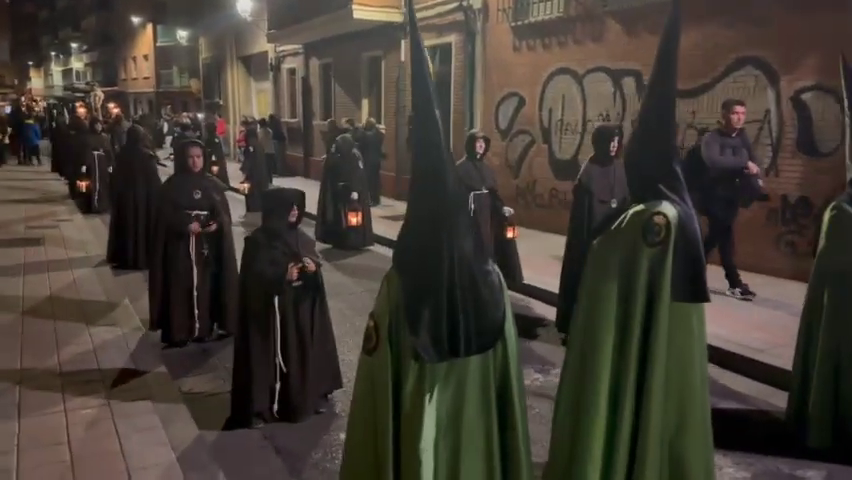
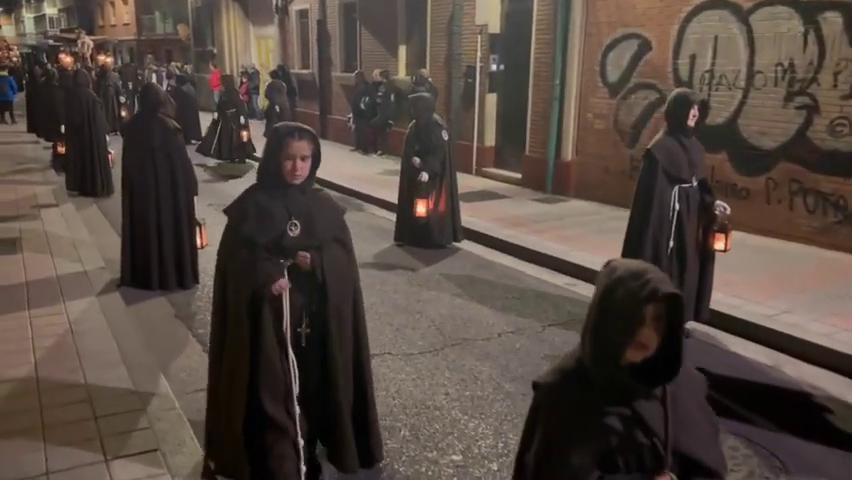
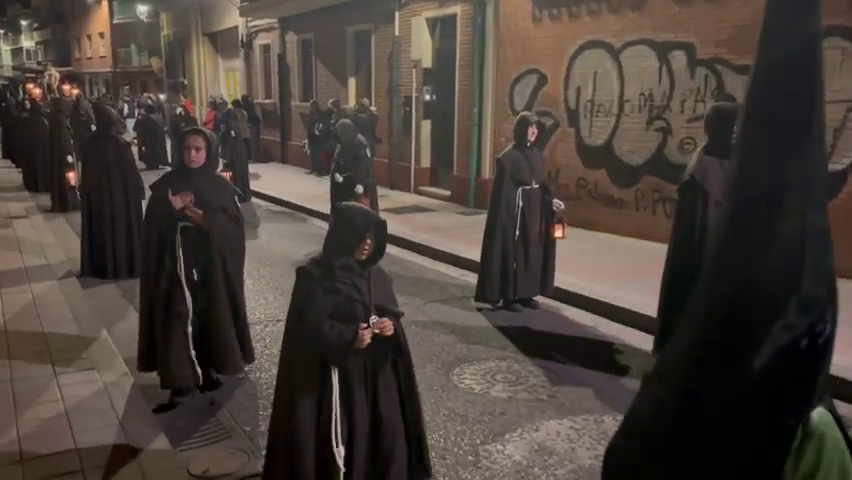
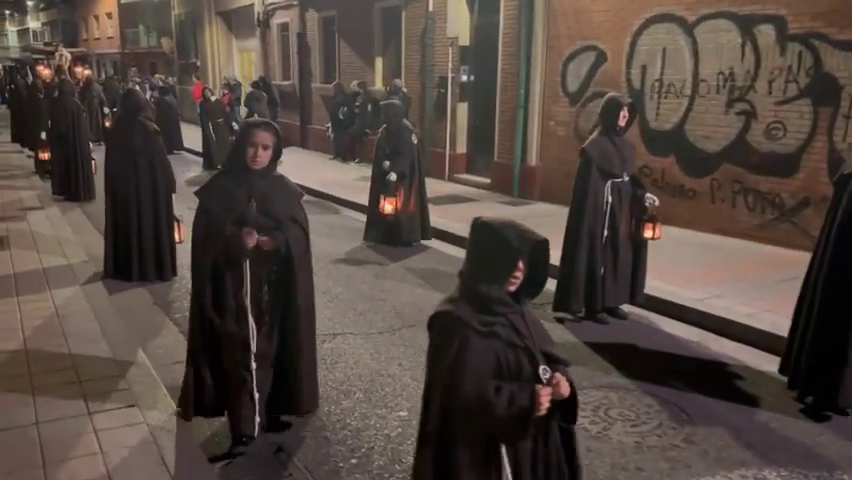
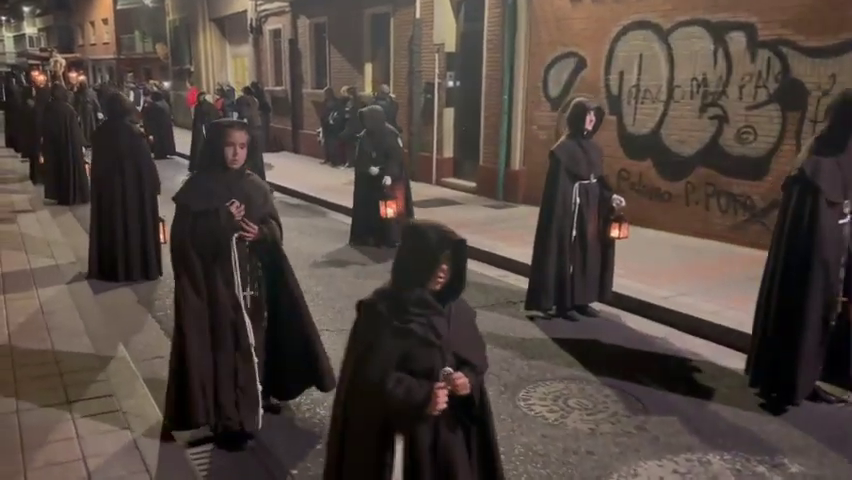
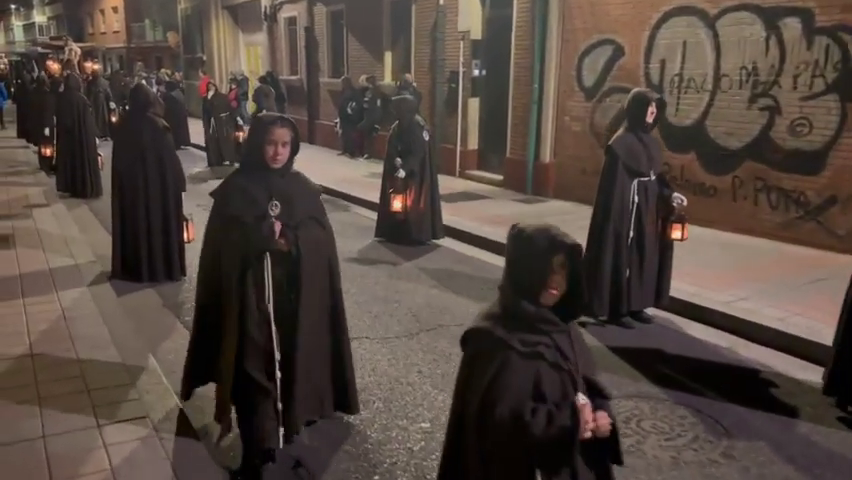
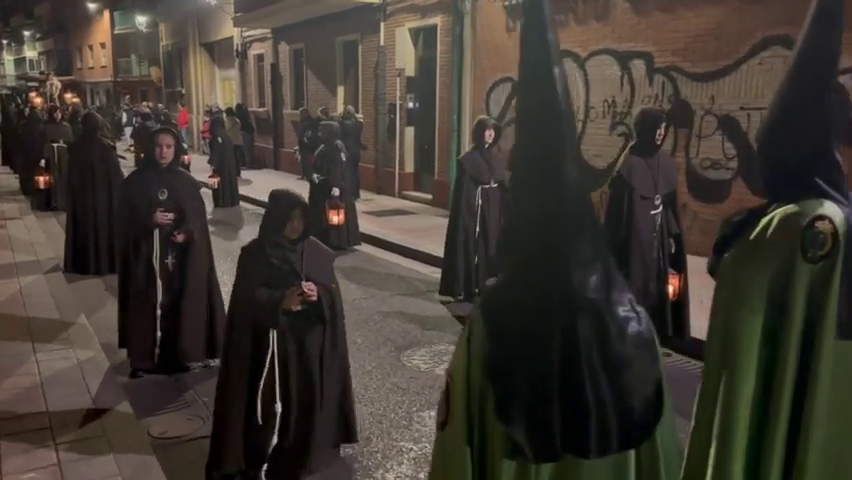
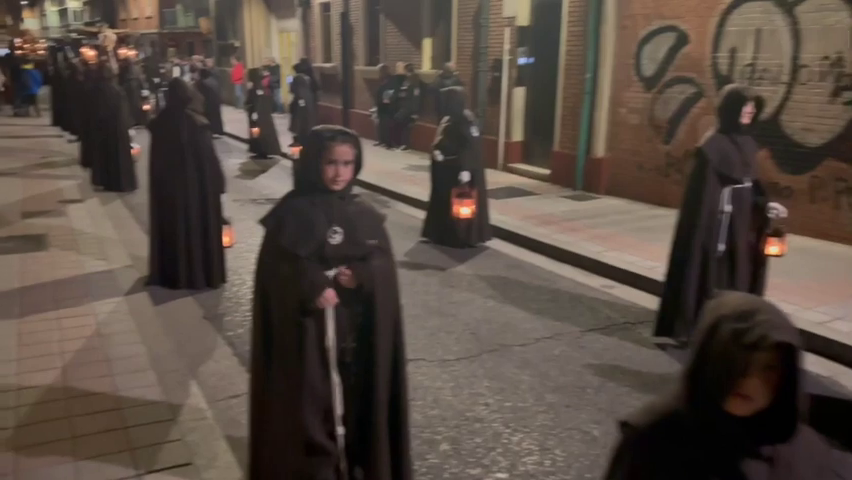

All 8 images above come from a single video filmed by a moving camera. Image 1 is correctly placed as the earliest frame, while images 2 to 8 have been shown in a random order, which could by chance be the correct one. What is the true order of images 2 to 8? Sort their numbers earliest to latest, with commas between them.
7, 3, 5, 4, 6, 2, 8
